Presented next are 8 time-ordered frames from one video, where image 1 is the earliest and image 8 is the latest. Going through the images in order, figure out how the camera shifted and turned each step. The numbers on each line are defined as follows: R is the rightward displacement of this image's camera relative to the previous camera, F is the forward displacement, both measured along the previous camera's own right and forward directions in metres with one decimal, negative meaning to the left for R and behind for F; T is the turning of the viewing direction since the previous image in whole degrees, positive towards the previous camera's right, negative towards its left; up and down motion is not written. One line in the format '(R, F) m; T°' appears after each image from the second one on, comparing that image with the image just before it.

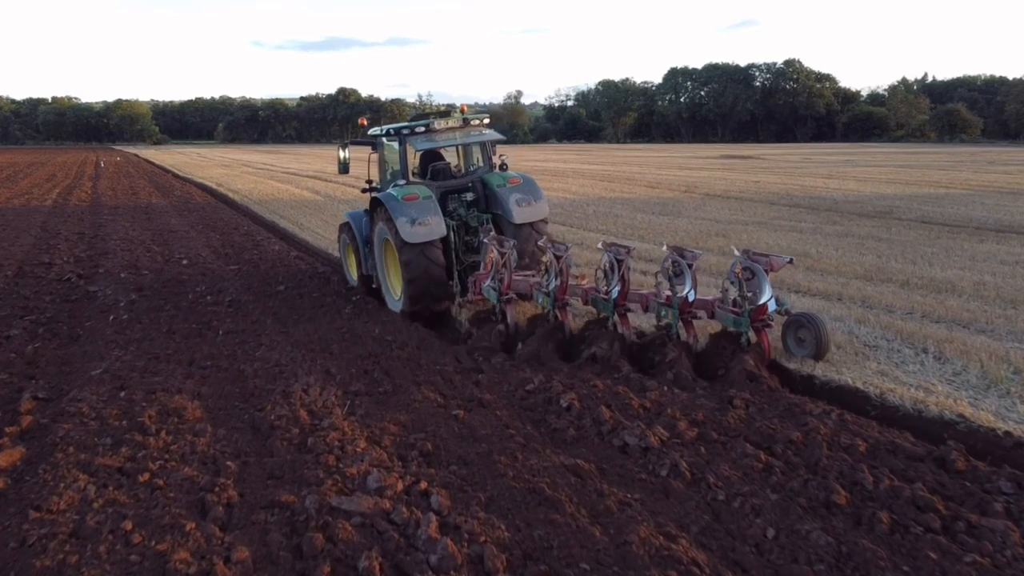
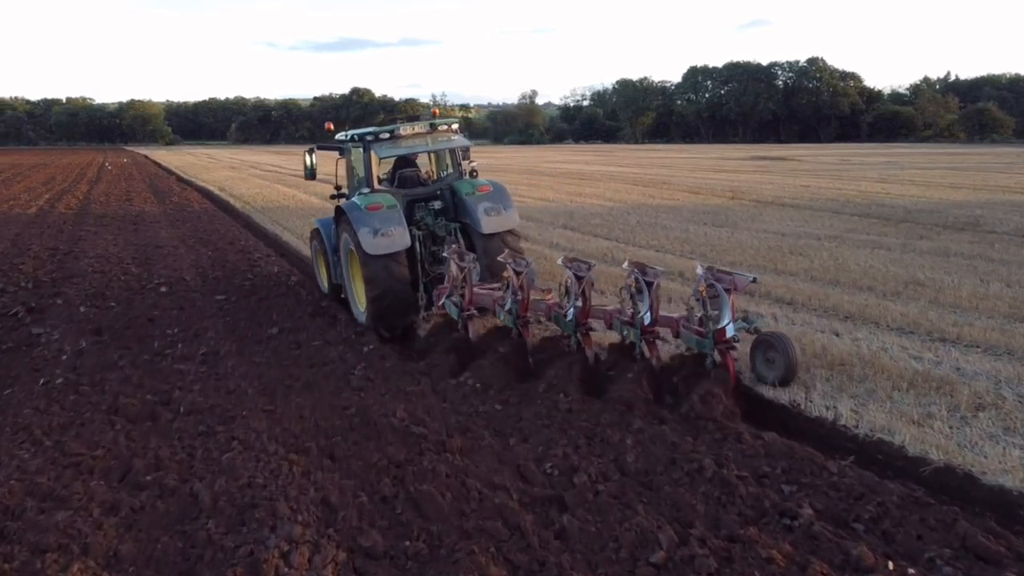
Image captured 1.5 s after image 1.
(-0.4, +2.2) m; -1°
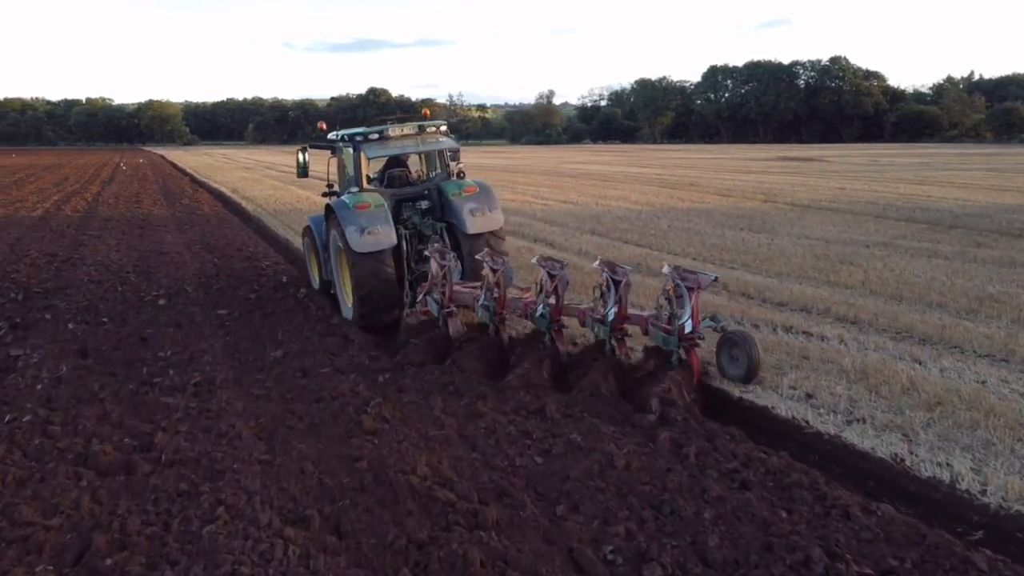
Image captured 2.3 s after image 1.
(-0.2, +0.9) m; -1°
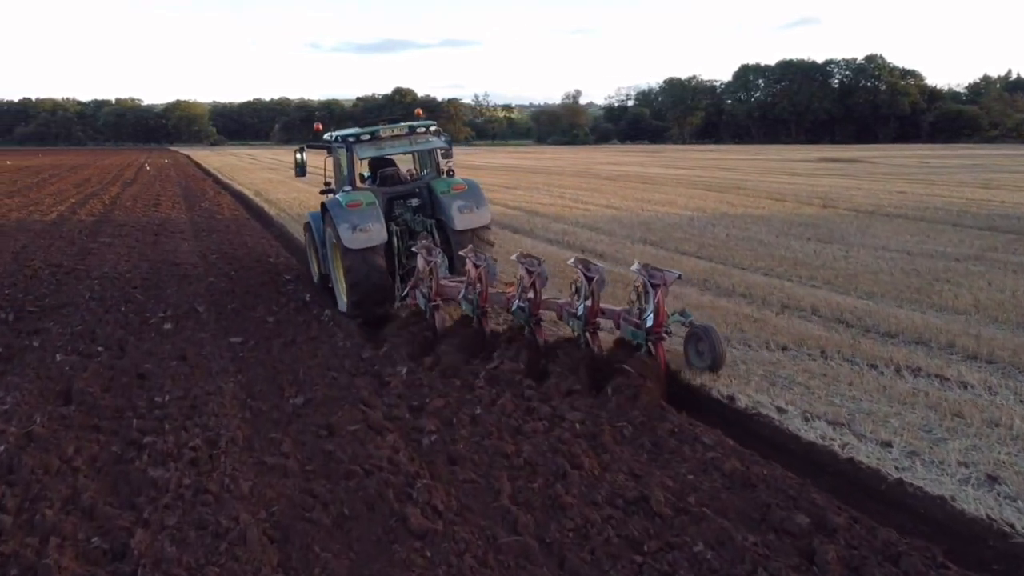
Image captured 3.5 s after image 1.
(-0.3, +1.3) m; -2°
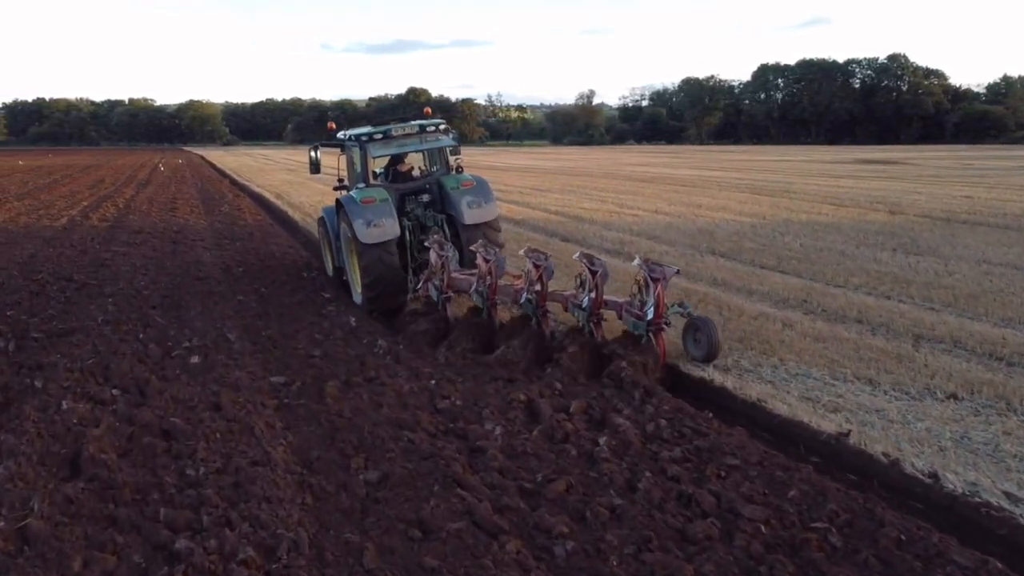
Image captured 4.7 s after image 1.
(-0.7, +1.3) m; -1°
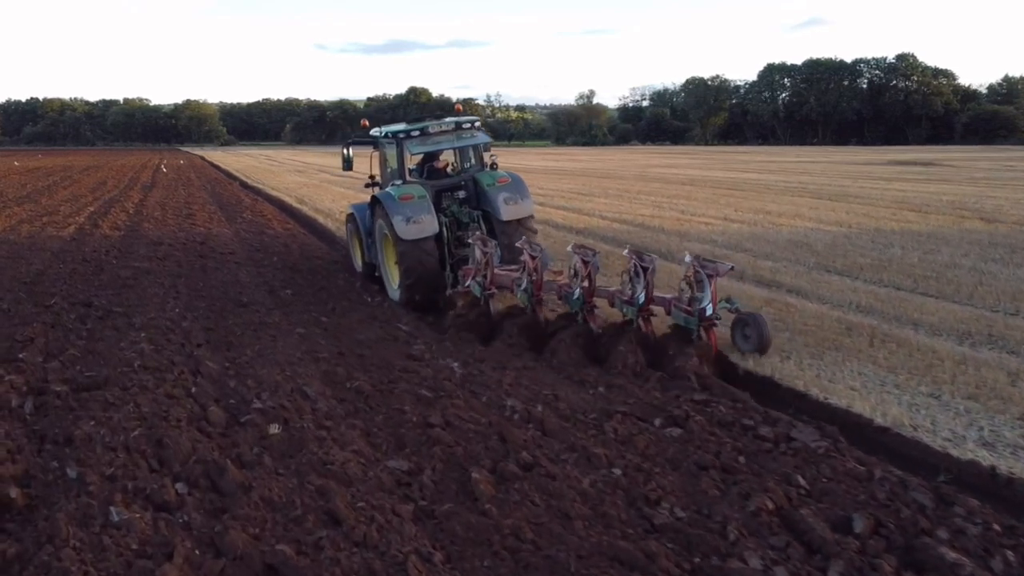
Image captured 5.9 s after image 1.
(-1.2, +1.7) m; 0°
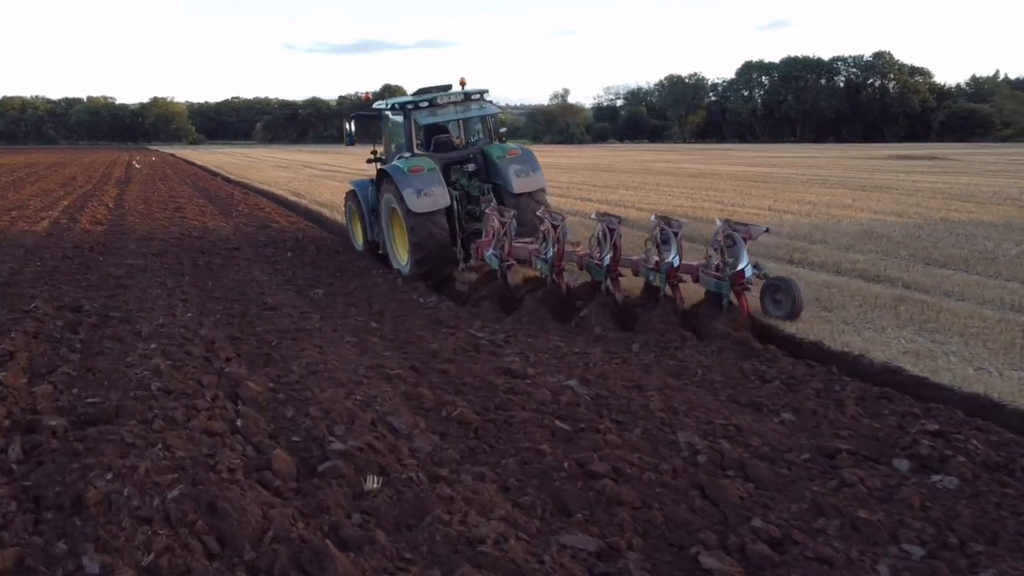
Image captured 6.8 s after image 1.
(-1.0, +1.5) m; +2°
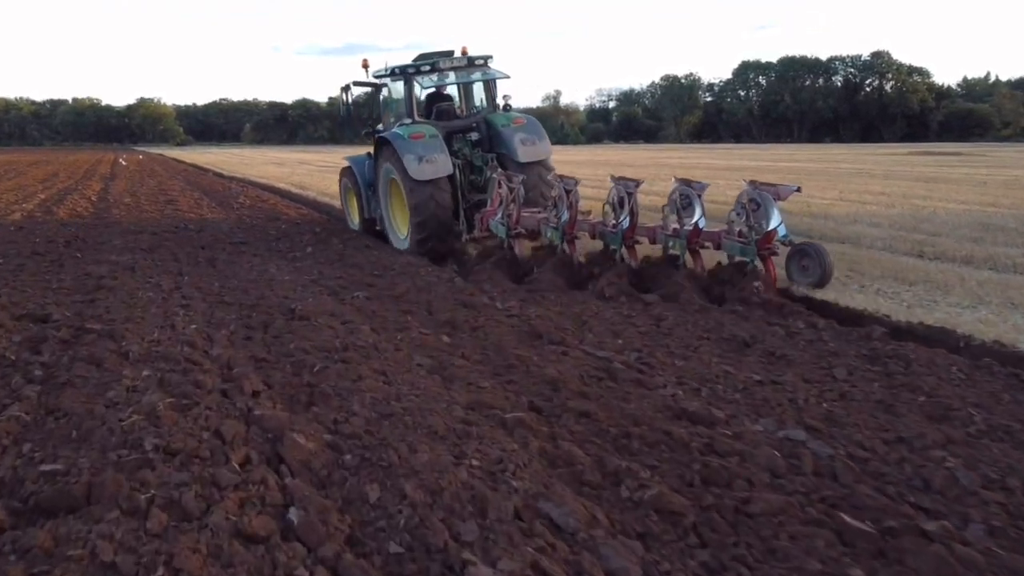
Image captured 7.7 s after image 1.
(-0.8, +1.8) m; +1°
